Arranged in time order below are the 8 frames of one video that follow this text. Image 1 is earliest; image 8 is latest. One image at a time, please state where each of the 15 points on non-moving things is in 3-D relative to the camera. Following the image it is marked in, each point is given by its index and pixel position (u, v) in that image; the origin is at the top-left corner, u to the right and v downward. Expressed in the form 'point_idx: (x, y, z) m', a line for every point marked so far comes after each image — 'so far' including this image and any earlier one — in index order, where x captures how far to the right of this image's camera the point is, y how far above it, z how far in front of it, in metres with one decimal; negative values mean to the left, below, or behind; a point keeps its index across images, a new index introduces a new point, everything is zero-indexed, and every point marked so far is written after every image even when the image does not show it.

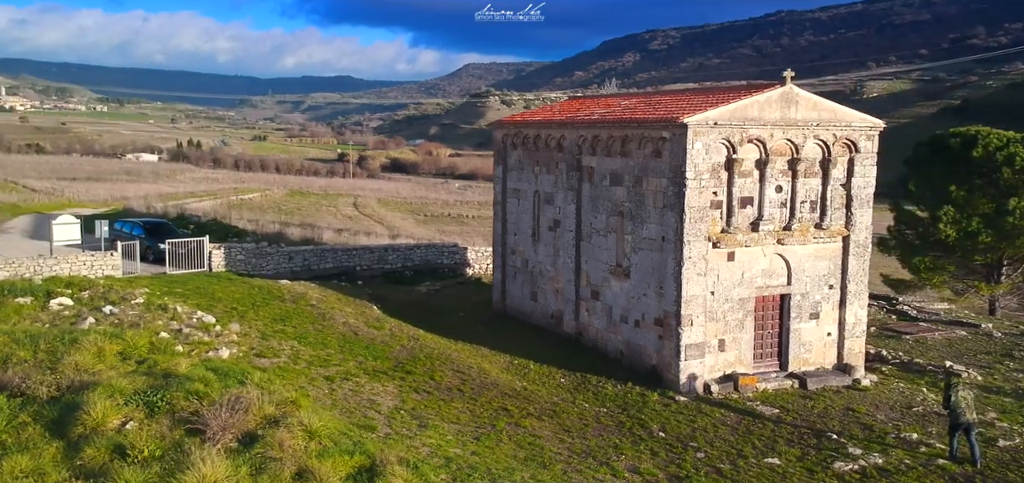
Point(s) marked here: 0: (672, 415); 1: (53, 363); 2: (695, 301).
0: (+3.2, -3.5, +17.6) m
1: (-8.3, -2.1, +15.6) m
2: (+4.0, -1.3, +19.0) m
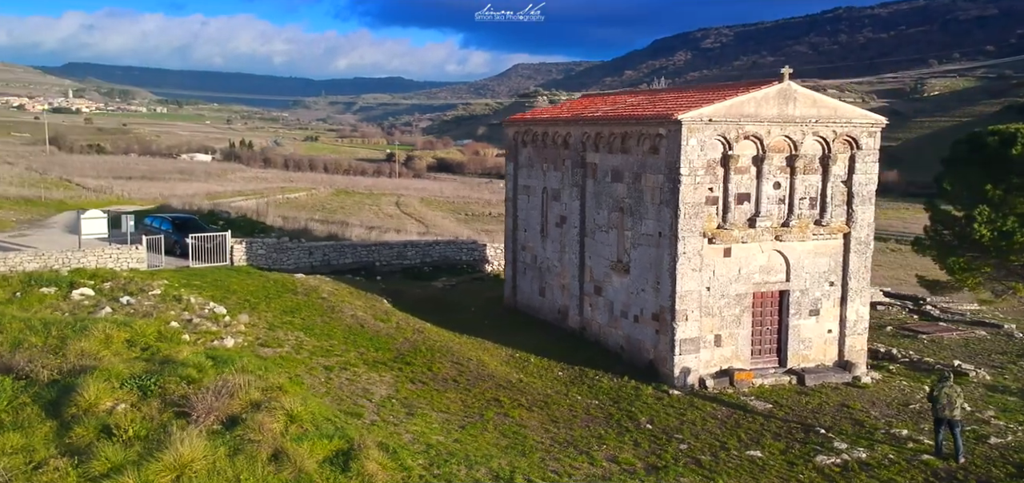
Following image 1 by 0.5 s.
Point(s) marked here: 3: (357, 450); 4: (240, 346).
0: (+3.1, -3.4, +17.8) m
1: (-8.6, -2.0, +16.3) m
2: (+3.9, -1.2, +19.1) m
3: (-2.3, -3.0, +12.6) m
4: (-6.1, -2.3, +19.4) m
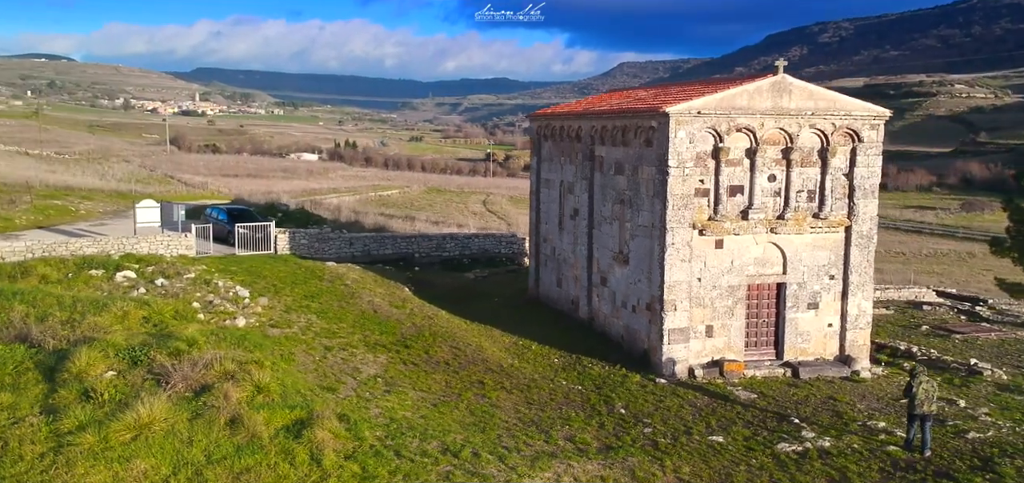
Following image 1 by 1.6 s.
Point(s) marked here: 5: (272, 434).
0: (+2.7, -3.2, +18.2) m
1: (-9.0, -1.6, +17.8) m
2: (+3.7, -1.0, +19.4) m
3: (-3.1, -2.8, +13.5) m
4: (-6.3, -2.0, +20.7) m
5: (-3.6, -2.9, +12.9) m
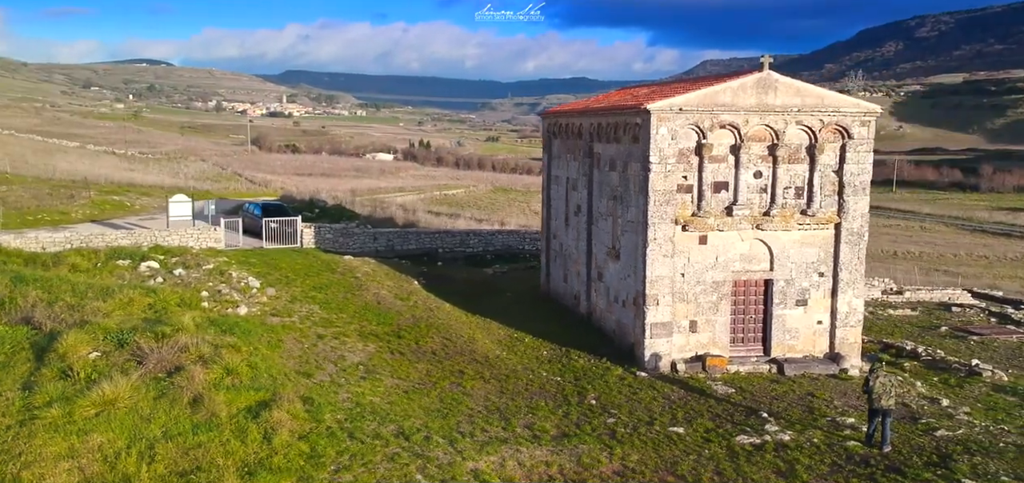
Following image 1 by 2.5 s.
0: (+2.3, -3.1, +18.5) m
1: (-9.4, -1.4, +19.0) m
2: (+3.4, -0.9, +19.6) m
3: (-3.9, -2.6, +14.2) m
4: (-6.5, -1.8, +21.6) m
5: (-4.4, -2.7, +13.6) m
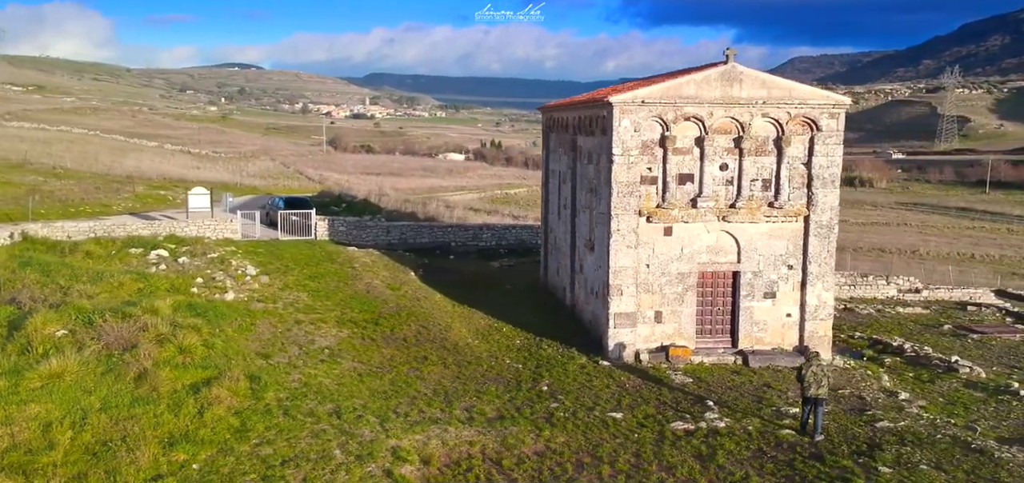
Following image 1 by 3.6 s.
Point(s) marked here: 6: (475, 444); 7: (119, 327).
0: (+1.4, -2.9, +18.8) m
1: (-10.3, -1.1, +20.1) m
2: (+2.6, -0.7, +19.9) m
3: (-5.0, -2.4, +15.0) m
4: (-7.1, -1.5, +22.6) m
5: (-5.6, -2.4, +14.5) m
6: (-0.6, -3.3, +14.0) m
7: (-7.3, -1.6, +16.2) m
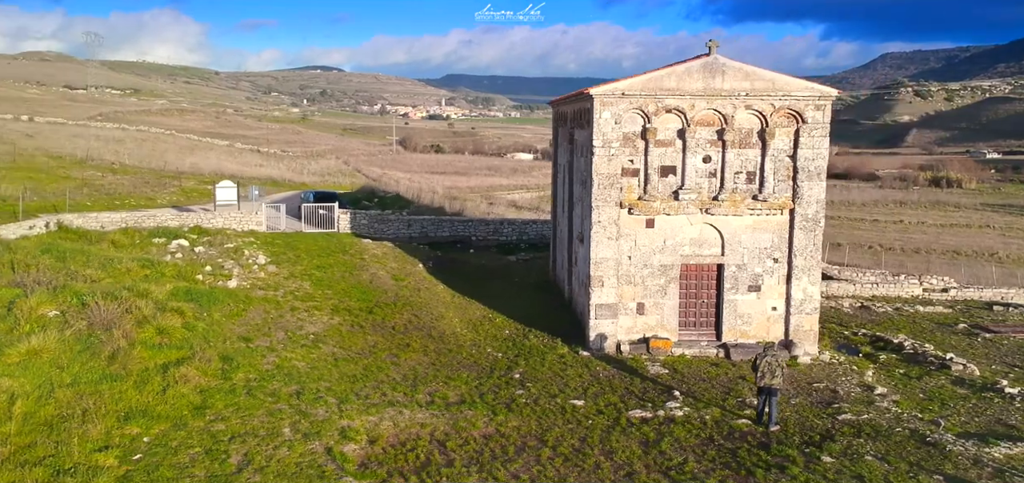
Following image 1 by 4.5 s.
0: (+0.9, -2.7, +19.0) m
1: (-10.6, -0.8, +21.2) m
2: (+2.2, -0.5, +20.0) m
3: (-5.8, -2.1, +15.7) m
4: (-7.3, -1.2, +23.4) m
5: (-6.4, -2.2, +15.2) m
6: (-1.4, -3.1, +14.4) m
7: (-7.9, -1.3, +17.1) m
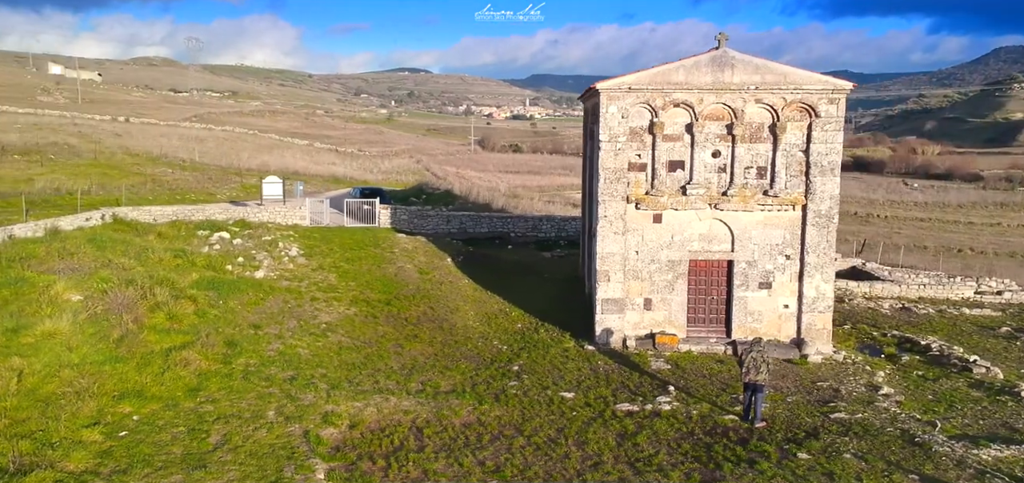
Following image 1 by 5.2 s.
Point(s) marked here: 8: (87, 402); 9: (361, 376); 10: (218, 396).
0: (+0.9, -2.6, +19.2) m
1: (-10.3, -0.6, +22.3) m
2: (+2.3, -0.4, +20.0) m
3: (-6.0, -1.9, +16.4) m
4: (-6.9, -1.0, +24.2) m
5: (-6.6, -2.0, +15.9) m
6: (-1.8, -2.9, +14.8) m
7: (-8.0, -1.1, +17.9) m
8: (-6.6, -2.5, +13.5) m
9: (-2.9, -2.6, +16.6) m
10: (-5.0, -2.6, +14.7) m
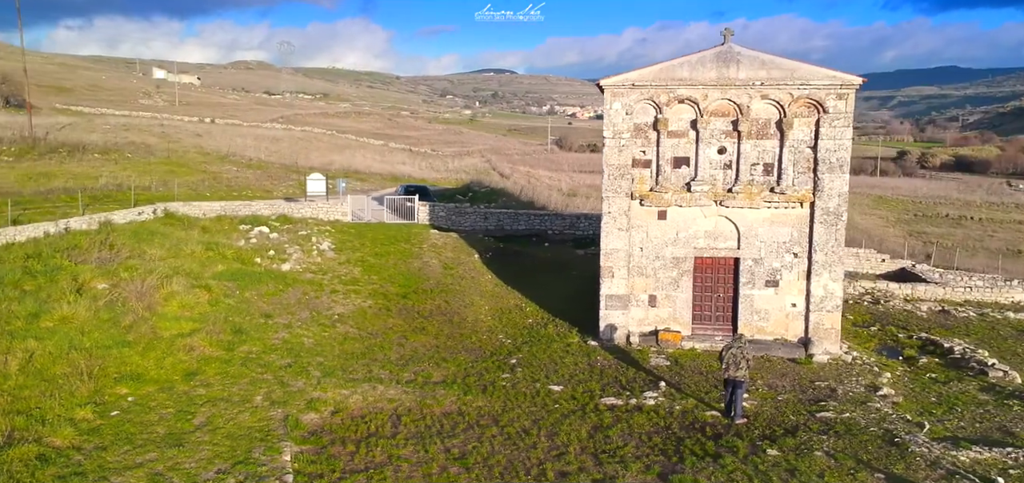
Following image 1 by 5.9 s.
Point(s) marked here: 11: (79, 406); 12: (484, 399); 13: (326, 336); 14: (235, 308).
0: (+0.9, -2.5, +19.4) m
1: (-10.0, -0.4, +23.4) m
2: (+2.4, -0.3, +20.1) m
3: (-6.2, -1.8, +17.2) m
4: (-6.4, -0.8, +25.0) m
5: (-6.9, -1.8, +16.8) m
6: (-2.1, -2.8, +15.2) m
7: (-8.0, -0.9, +18.9) m
8: (-7.0, -2.3, +14.3) m
9: (-3.1, -2.4, +17.1) m
10: (-5.3, -2.5, +15.4) m
11: (-6.8, -2.6, +13.6) m
12: (-0.5, -2.8, +15.7) m
13: (-4.1, -2.1, +19.0) m
14: (-6.1, -1.5, +19.2) m
